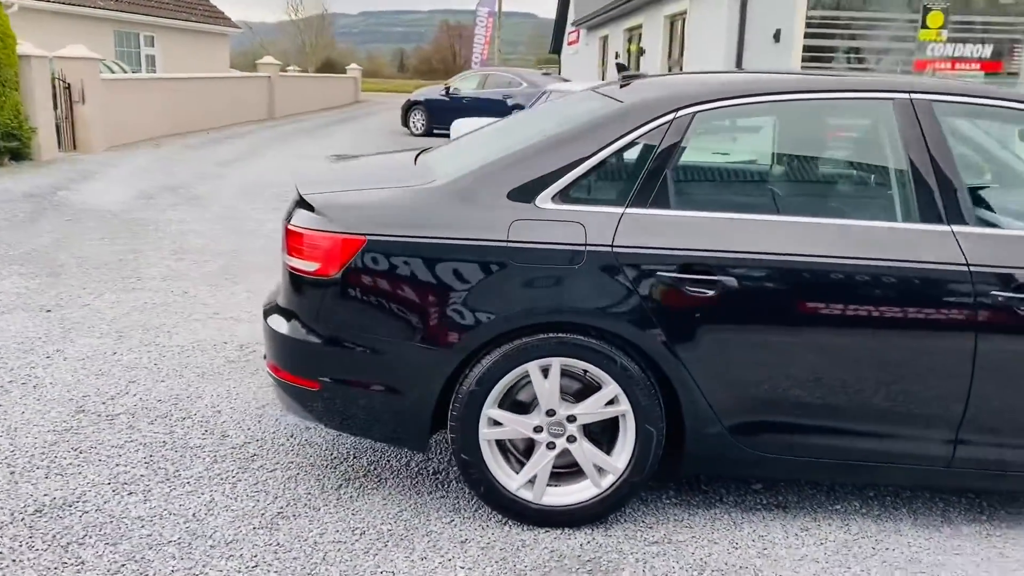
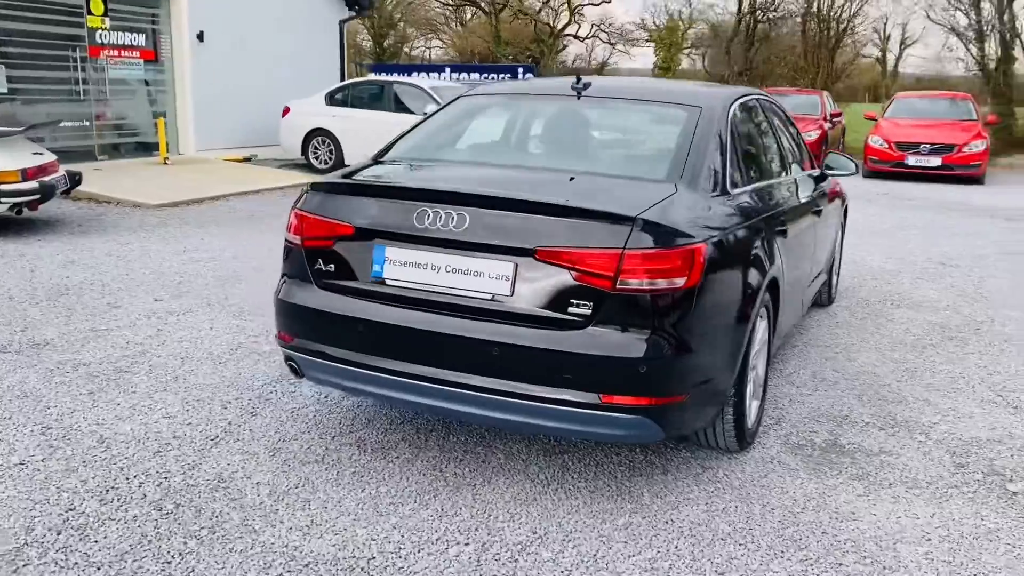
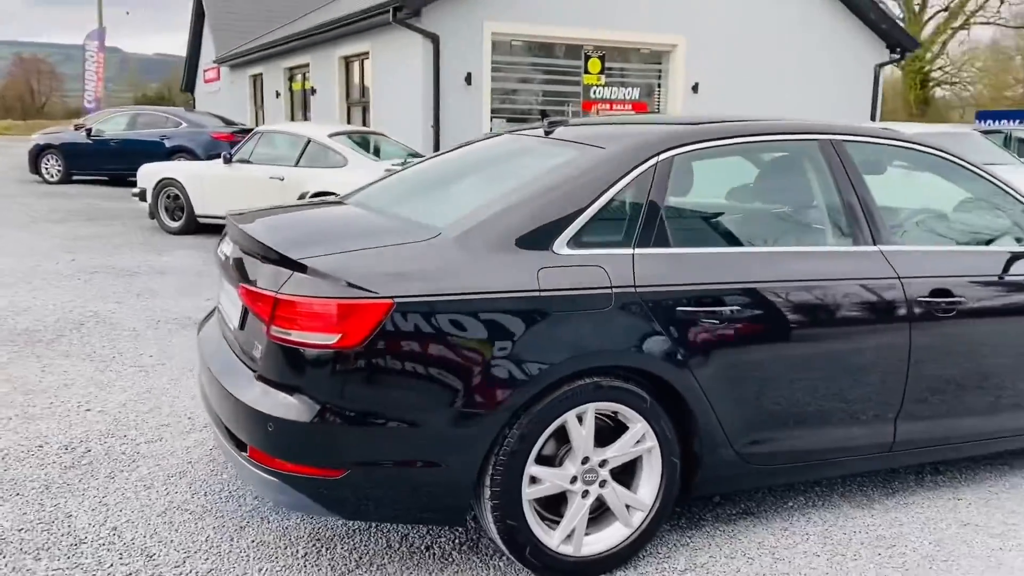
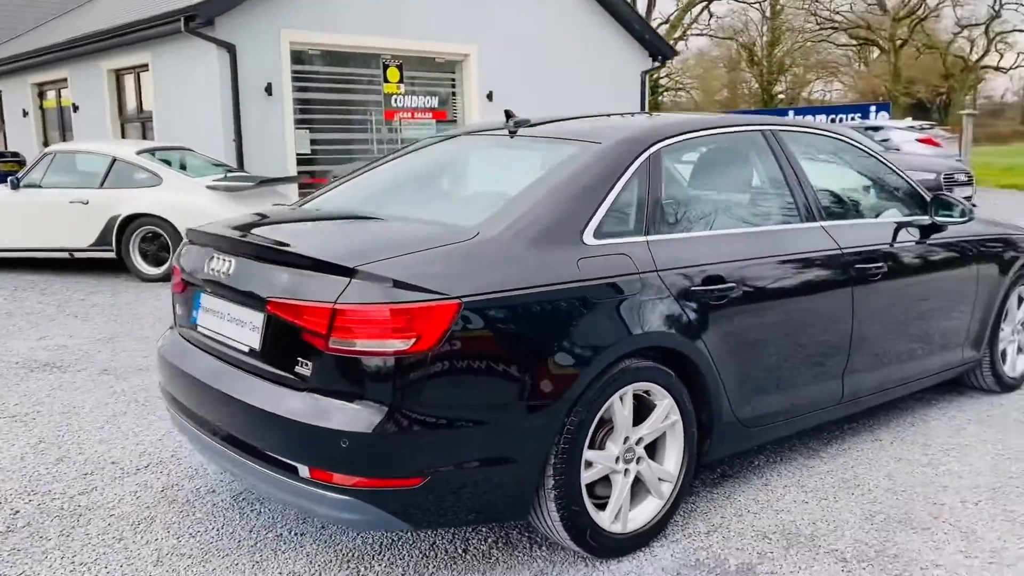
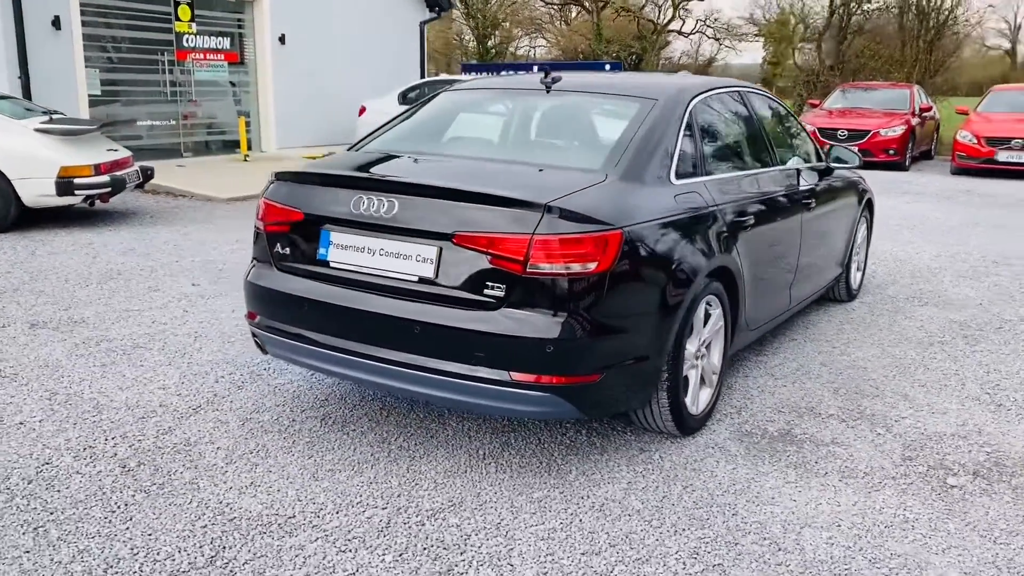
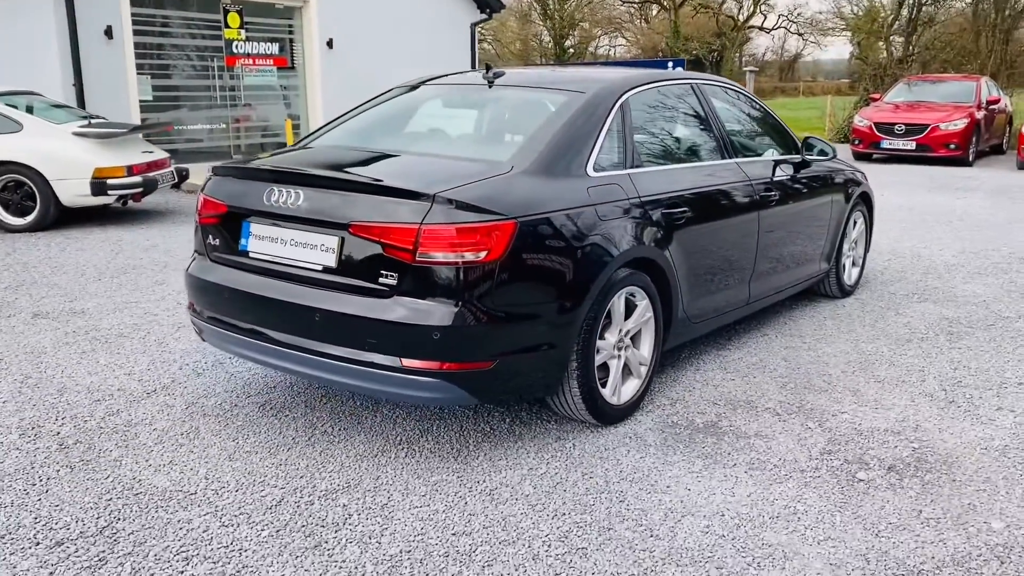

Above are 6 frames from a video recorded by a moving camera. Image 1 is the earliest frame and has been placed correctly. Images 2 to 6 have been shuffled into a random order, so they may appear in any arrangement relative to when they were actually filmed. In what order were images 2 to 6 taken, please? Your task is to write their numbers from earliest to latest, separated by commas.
3, 4, 6, 5, 2
